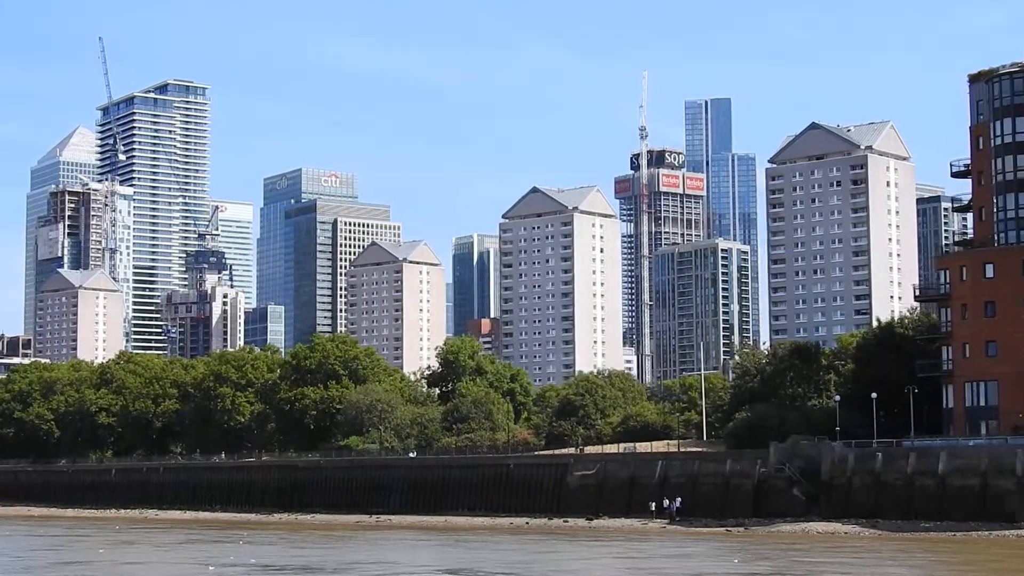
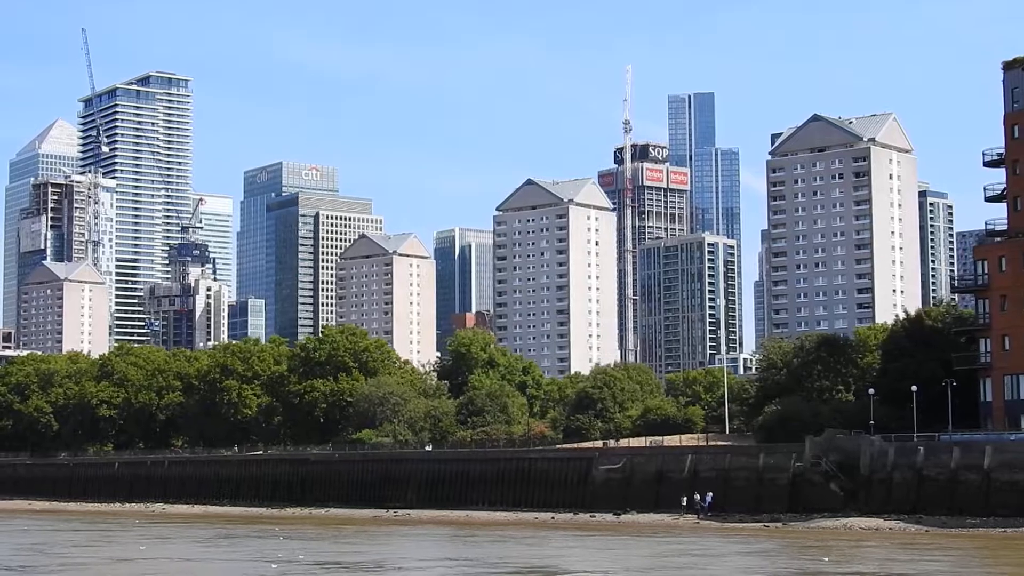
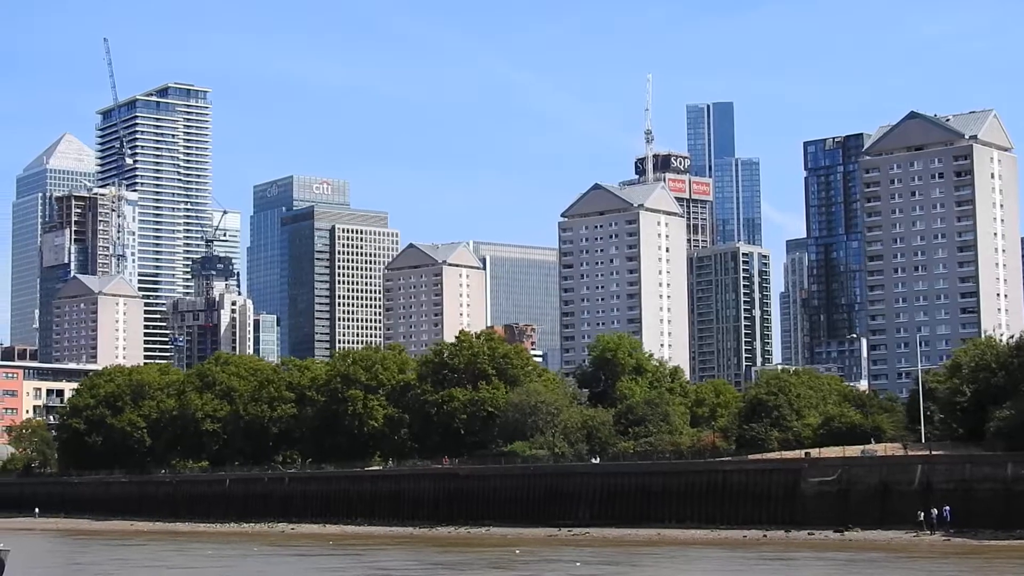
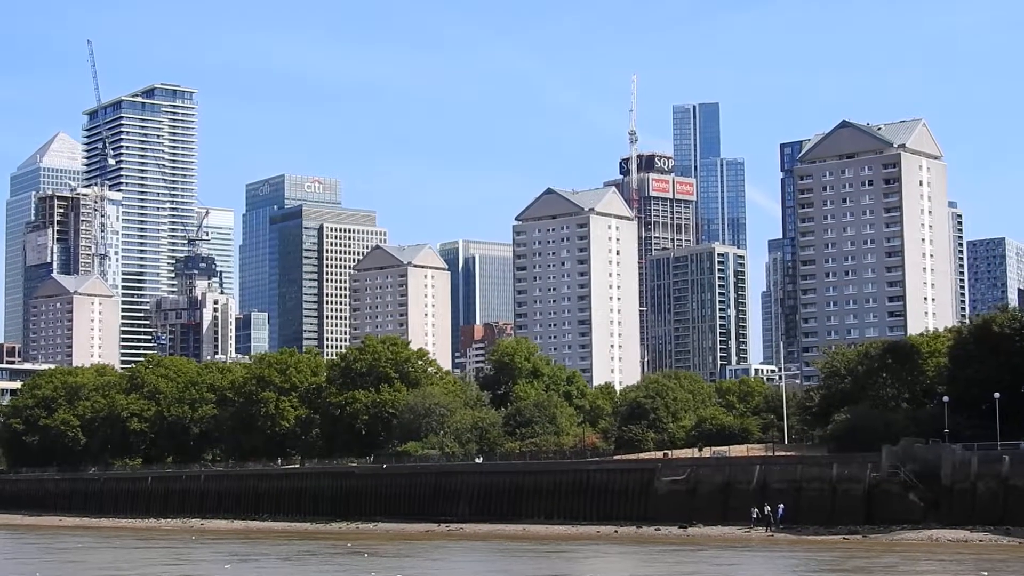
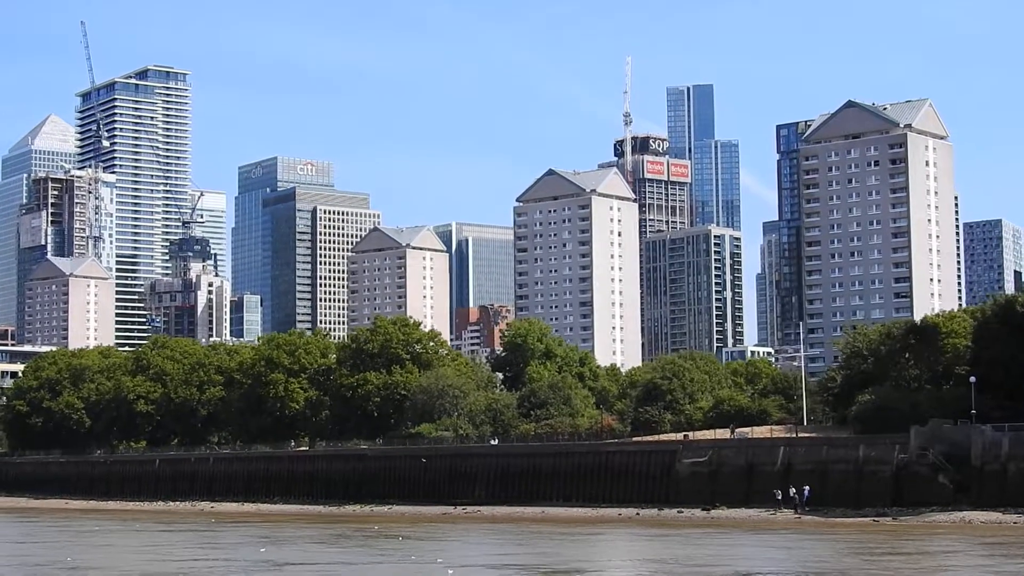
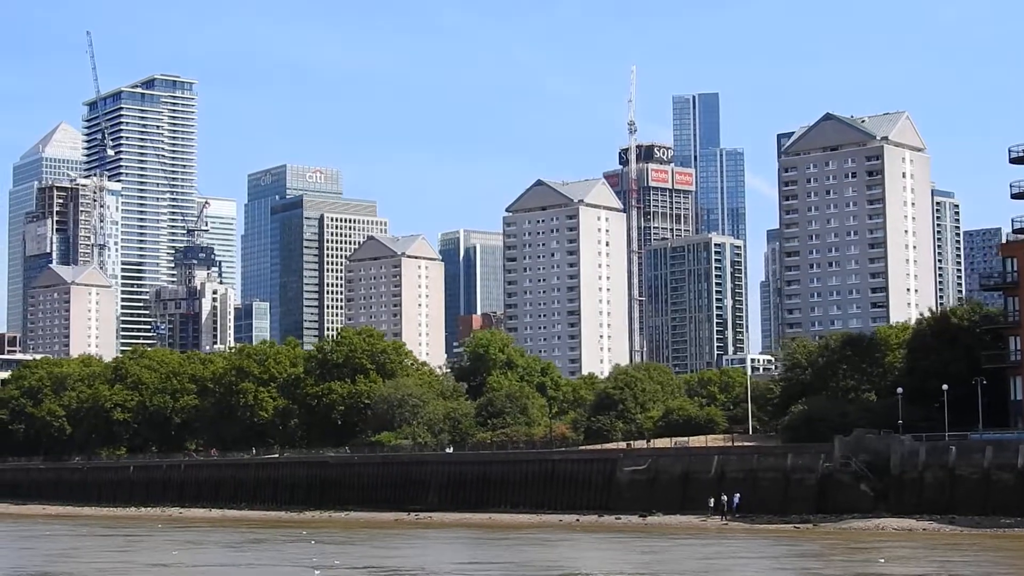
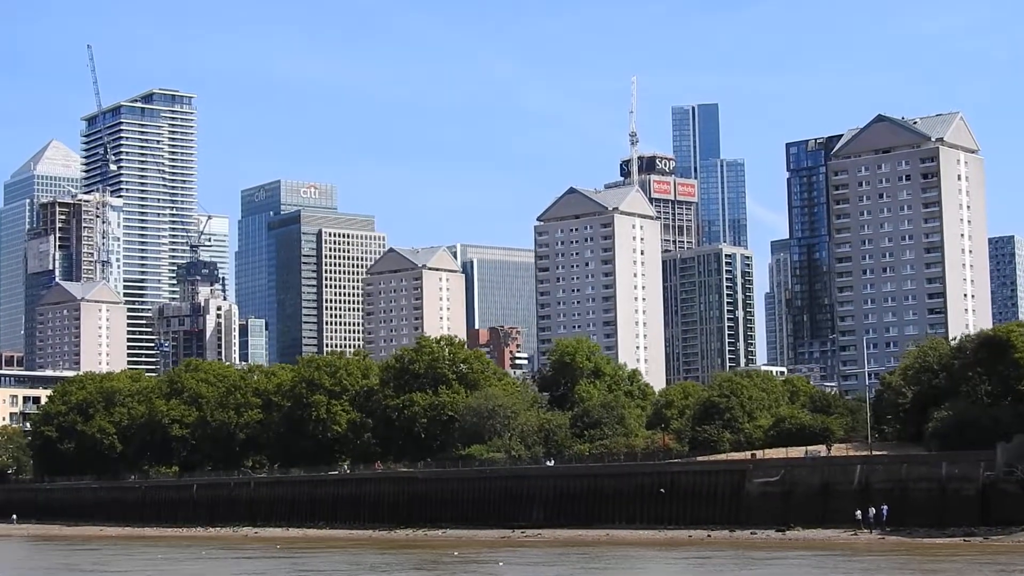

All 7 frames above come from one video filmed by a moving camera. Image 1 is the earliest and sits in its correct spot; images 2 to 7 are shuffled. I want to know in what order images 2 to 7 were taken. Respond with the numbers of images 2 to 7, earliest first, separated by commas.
2, 6, 4, 5, 7, 3
